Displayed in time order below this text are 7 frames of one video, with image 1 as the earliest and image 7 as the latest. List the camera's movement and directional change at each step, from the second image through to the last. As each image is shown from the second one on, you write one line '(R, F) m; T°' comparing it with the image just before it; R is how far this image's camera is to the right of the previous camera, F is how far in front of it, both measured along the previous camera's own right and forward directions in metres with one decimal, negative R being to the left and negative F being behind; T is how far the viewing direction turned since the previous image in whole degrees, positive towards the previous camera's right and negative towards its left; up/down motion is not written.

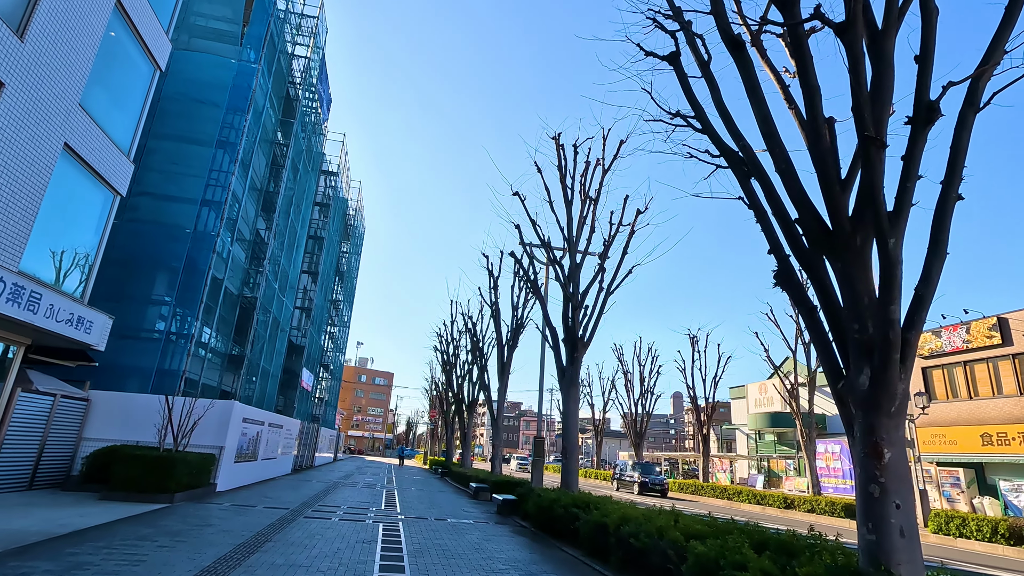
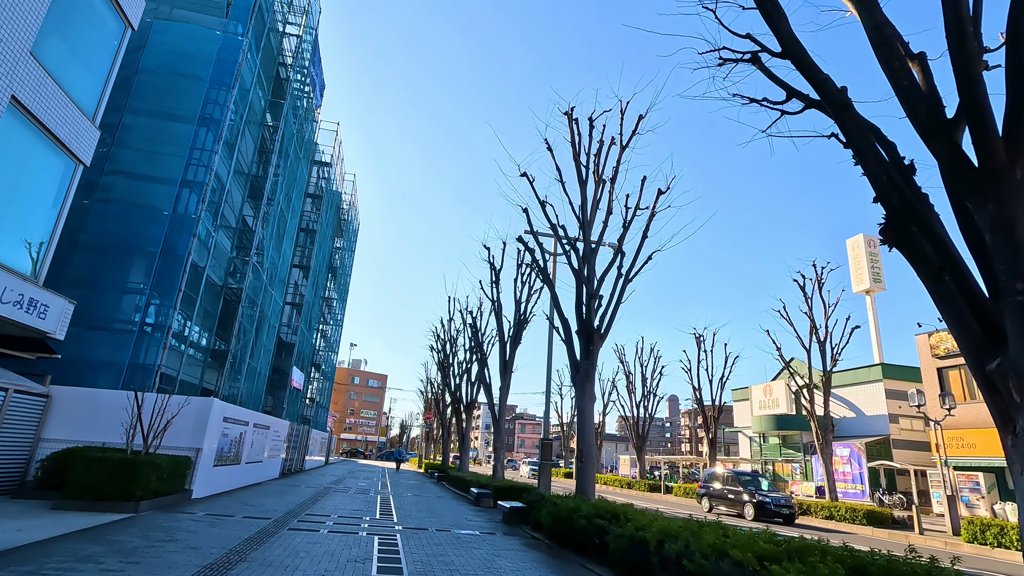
(-0.3, +1.1) m; +1°
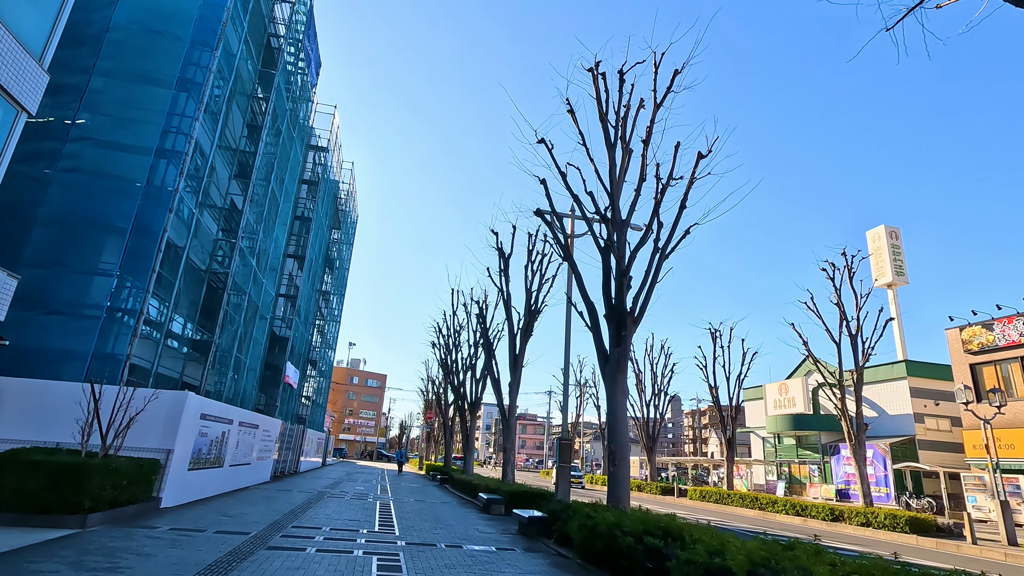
(-0.4, +1.5) m; 0°
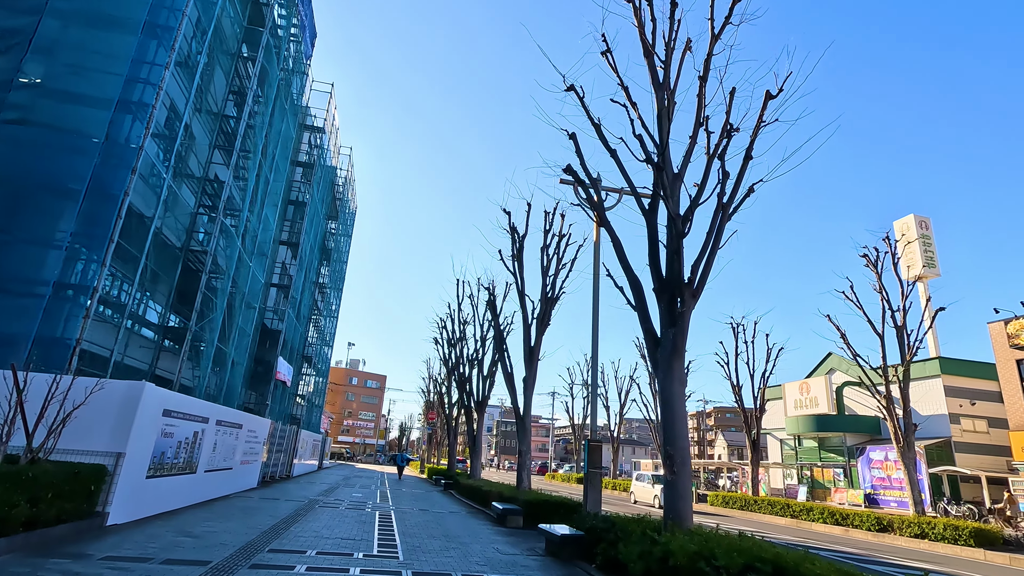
(-0.4, +1.8) m; 0°
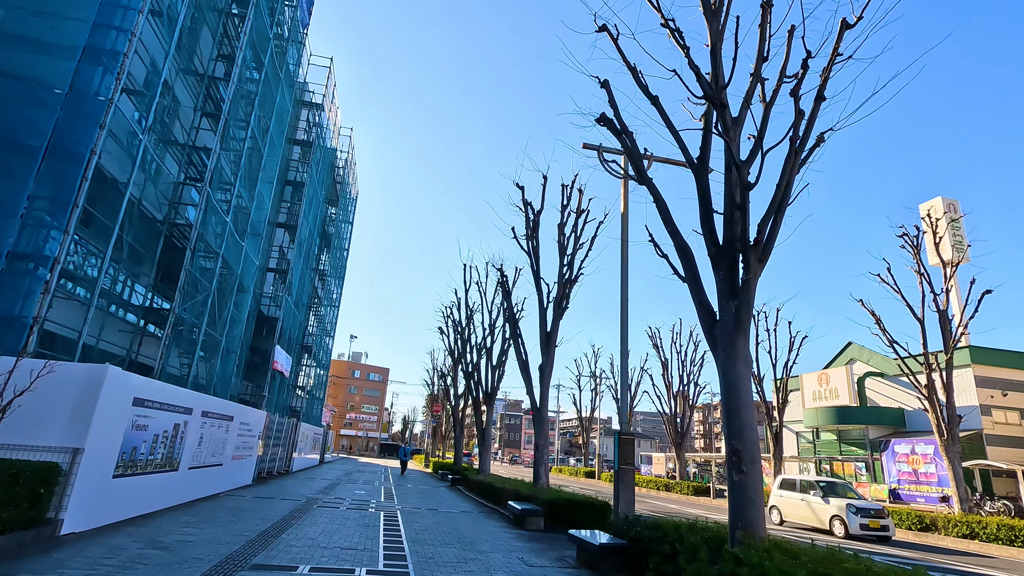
(-0.4, +1.3) m; 0°
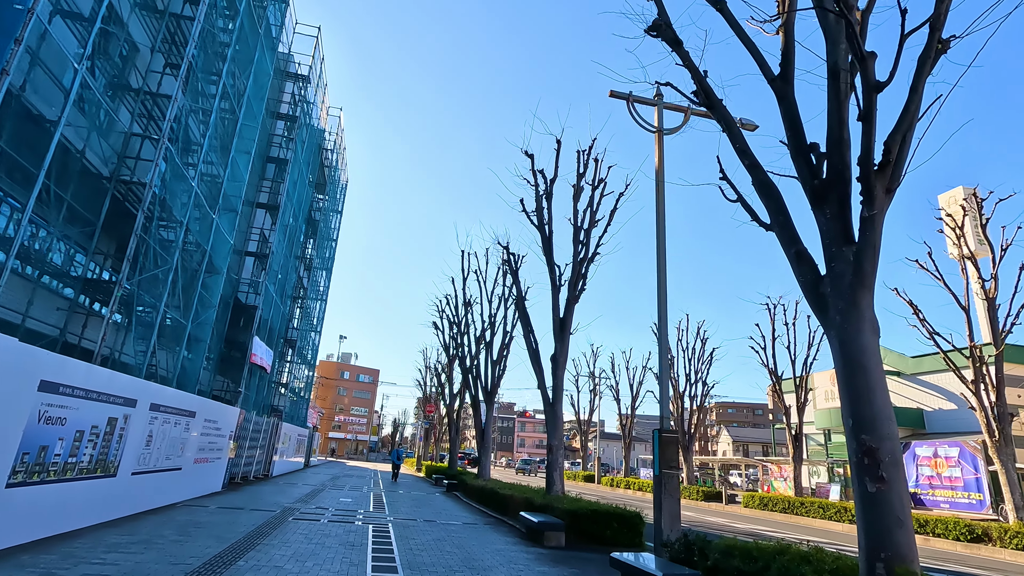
(-0.4, +1.8) m; +1°
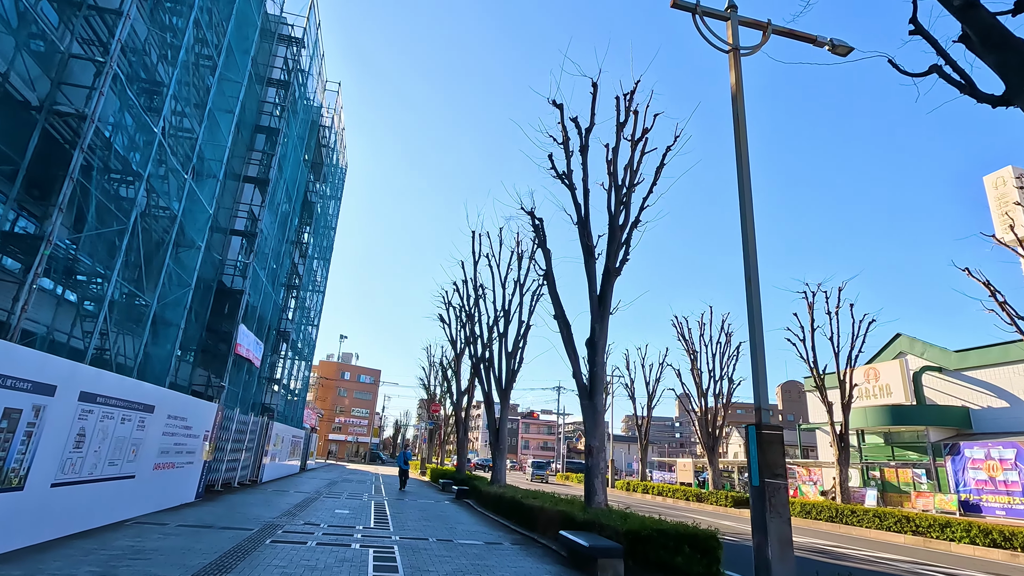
(-0.5, +2.1) m; 0°
